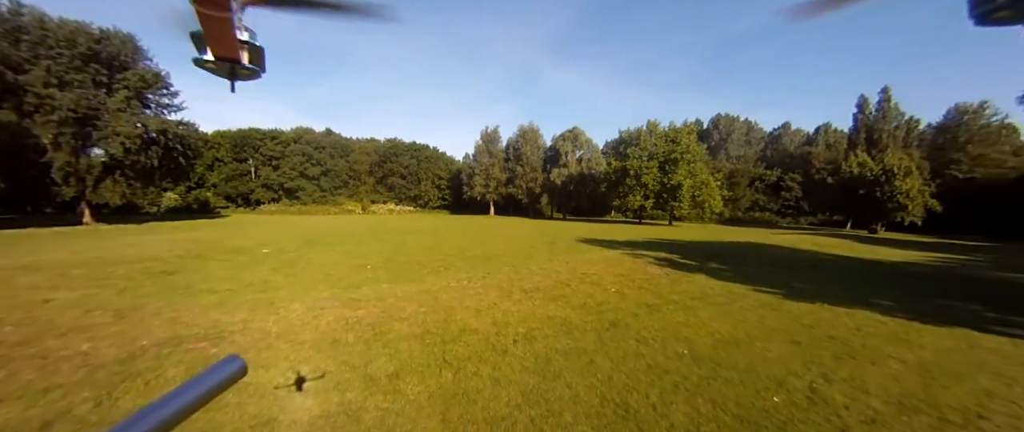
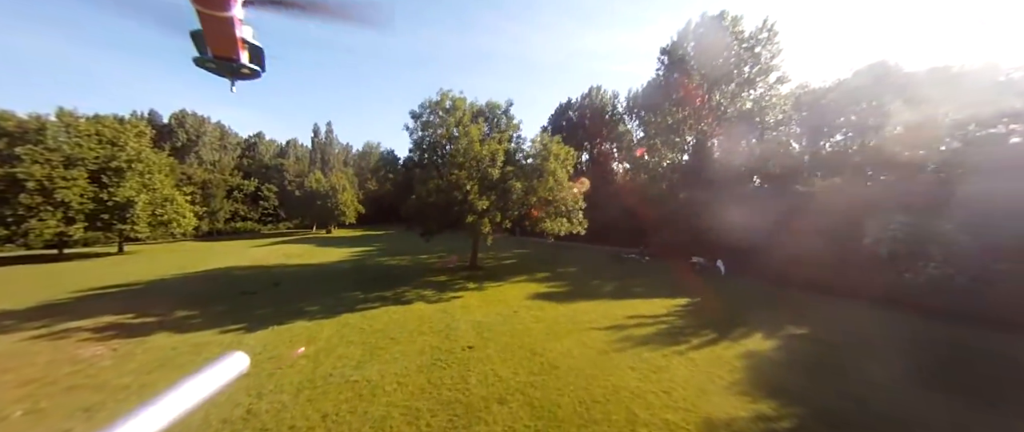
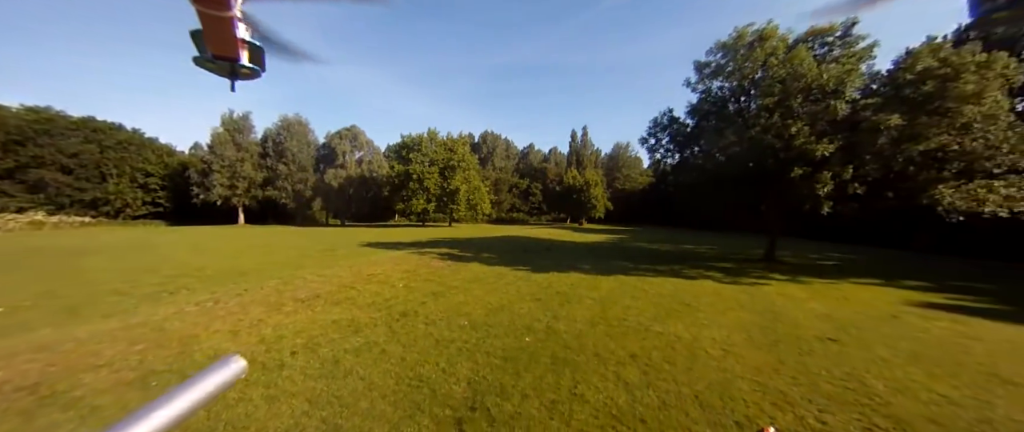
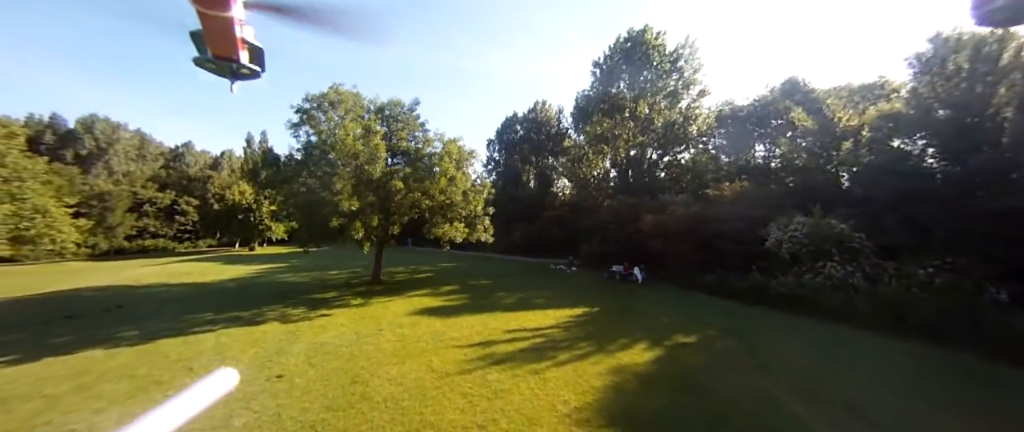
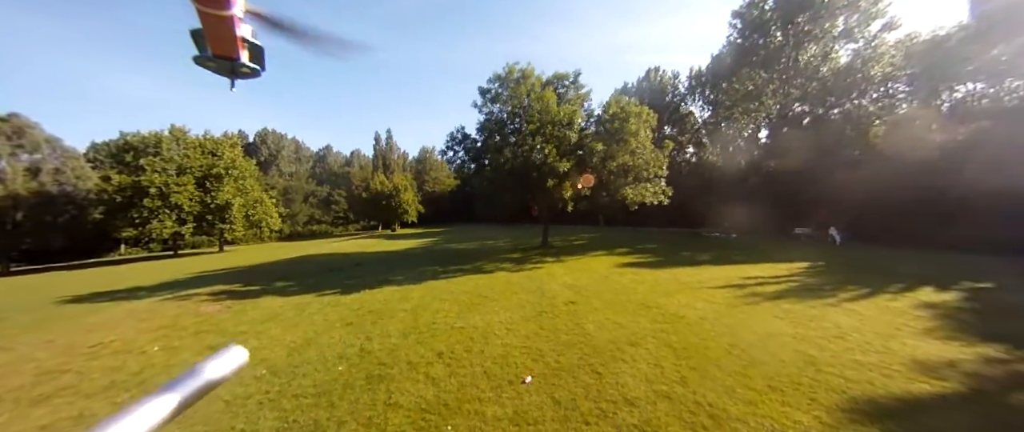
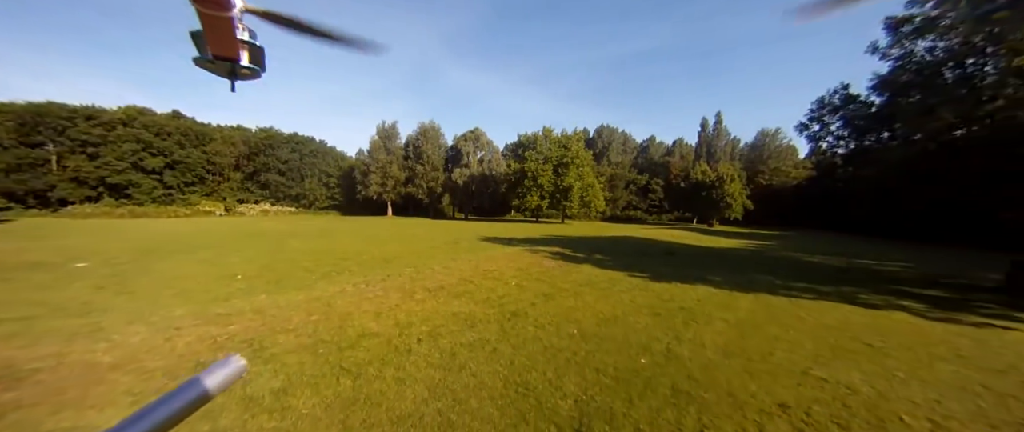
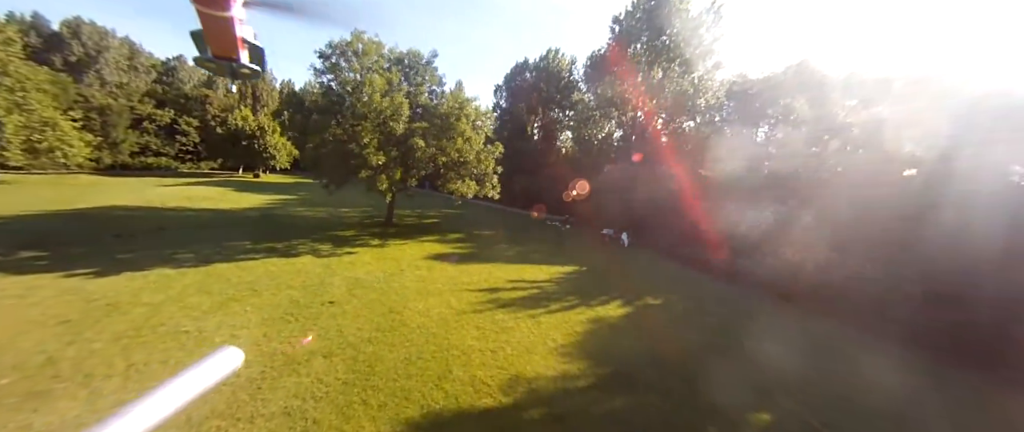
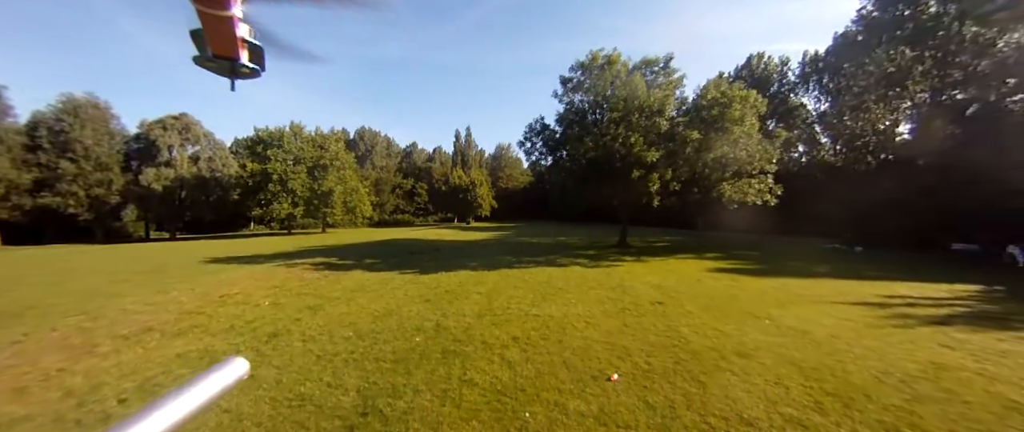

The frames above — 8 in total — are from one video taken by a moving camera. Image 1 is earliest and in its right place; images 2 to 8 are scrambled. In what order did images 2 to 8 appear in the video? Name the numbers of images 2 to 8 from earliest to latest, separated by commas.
6, 3, 8, 5, 2, 7, 4
